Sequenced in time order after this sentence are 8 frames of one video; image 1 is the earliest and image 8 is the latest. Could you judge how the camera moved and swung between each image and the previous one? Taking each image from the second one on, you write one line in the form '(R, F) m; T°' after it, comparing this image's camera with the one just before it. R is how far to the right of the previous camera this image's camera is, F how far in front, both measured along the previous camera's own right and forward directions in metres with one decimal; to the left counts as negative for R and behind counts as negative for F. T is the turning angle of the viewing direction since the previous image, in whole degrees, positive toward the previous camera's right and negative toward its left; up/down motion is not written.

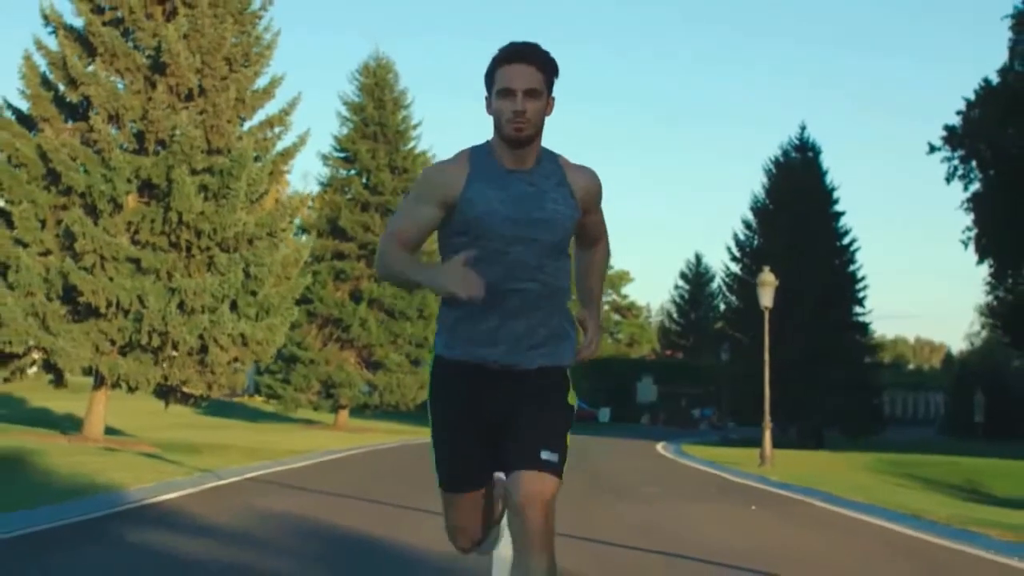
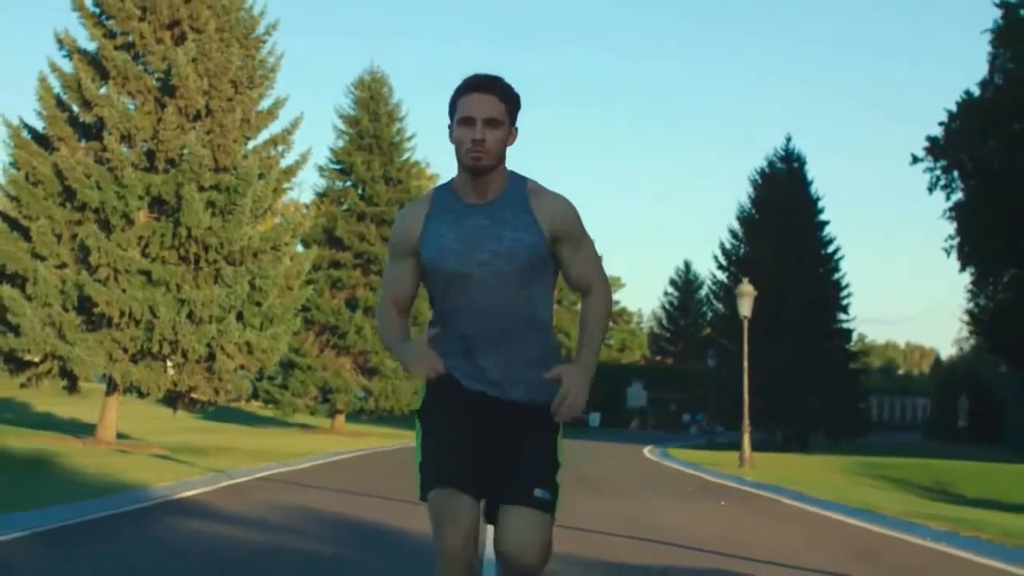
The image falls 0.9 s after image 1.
(0.0, -1.5) m; 0°
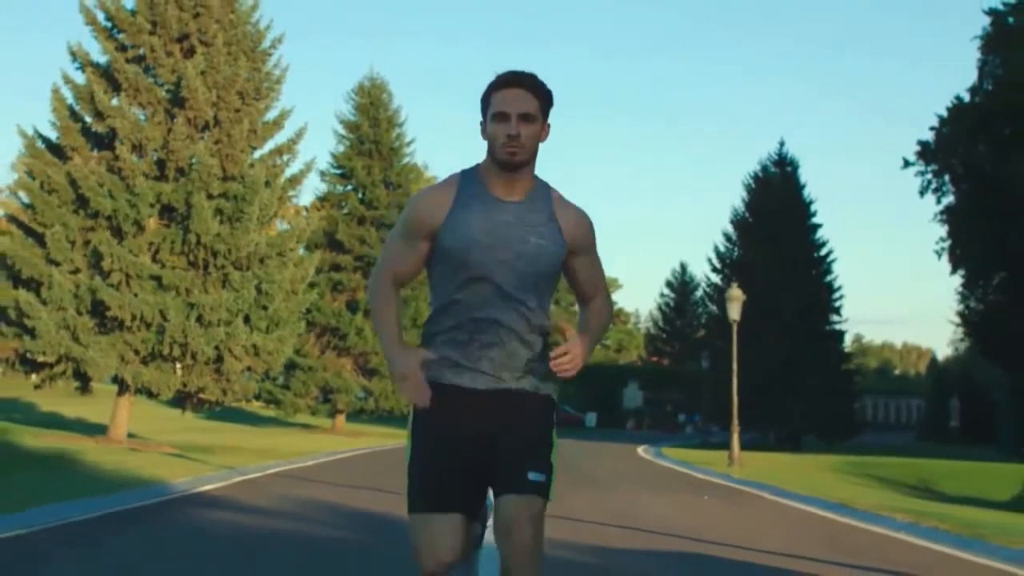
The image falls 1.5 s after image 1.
(0.0, -1.1) m; 0°
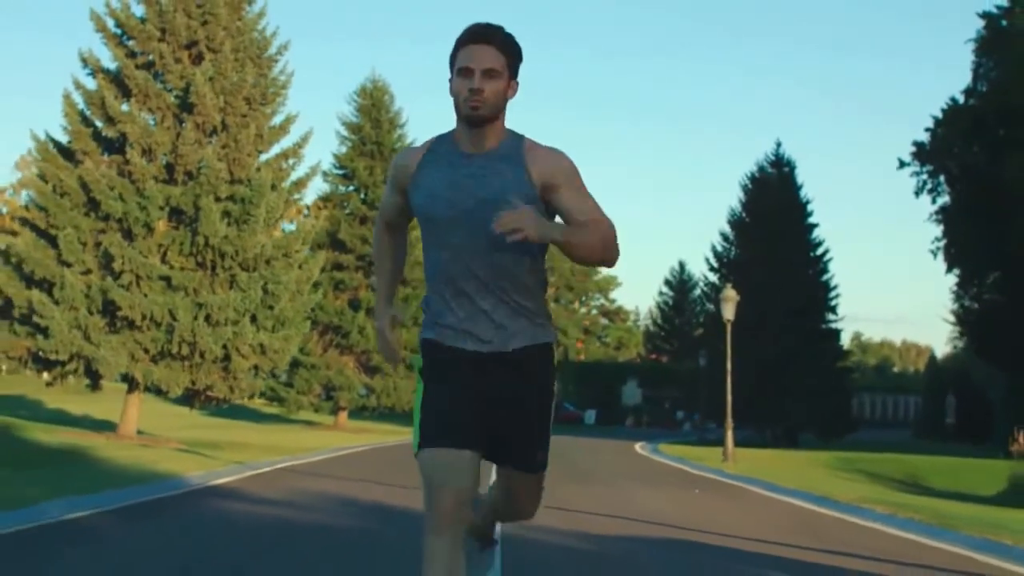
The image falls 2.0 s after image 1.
(0.0, -0.8) m; 0°
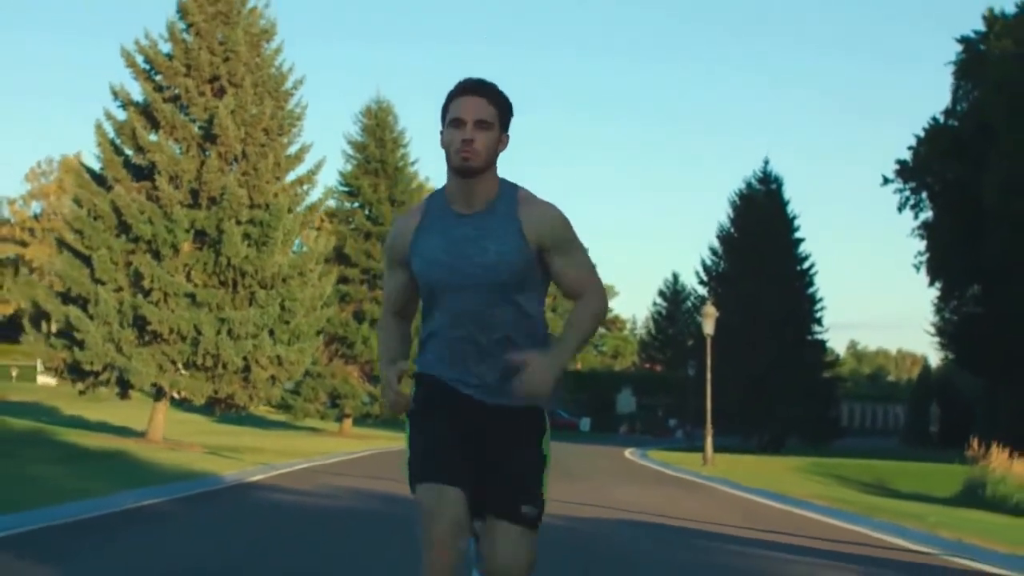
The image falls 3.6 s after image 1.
(0.0, -2.7) m; 0°
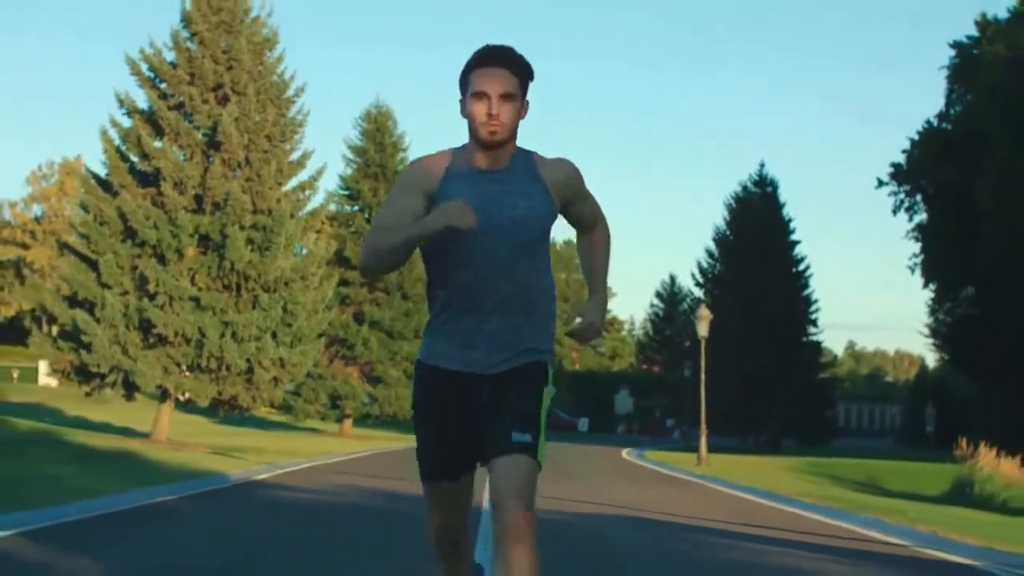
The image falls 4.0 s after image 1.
(0.0, -0.7) m; 0°
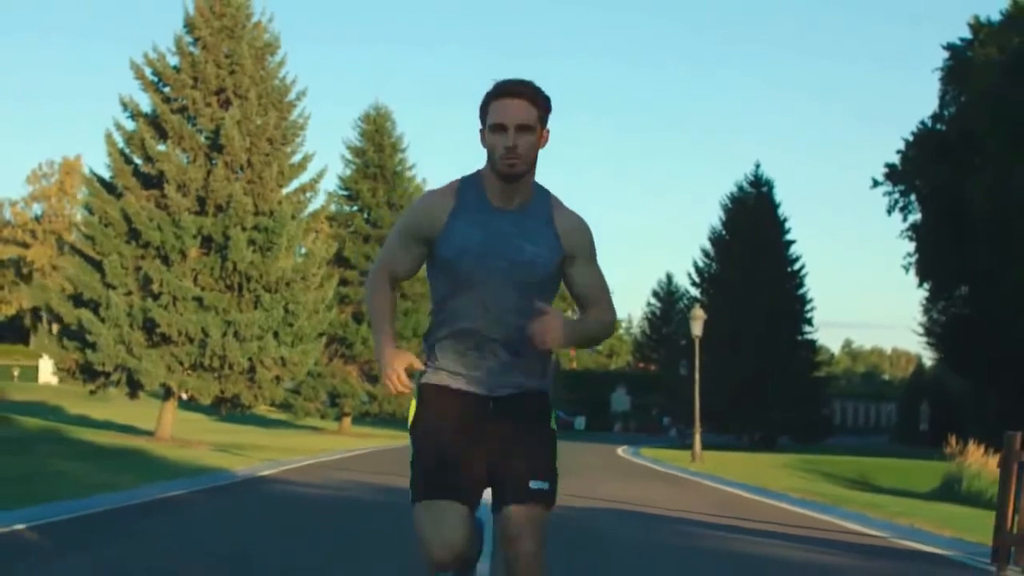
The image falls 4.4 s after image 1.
(0.0, -0.6) m; 0°
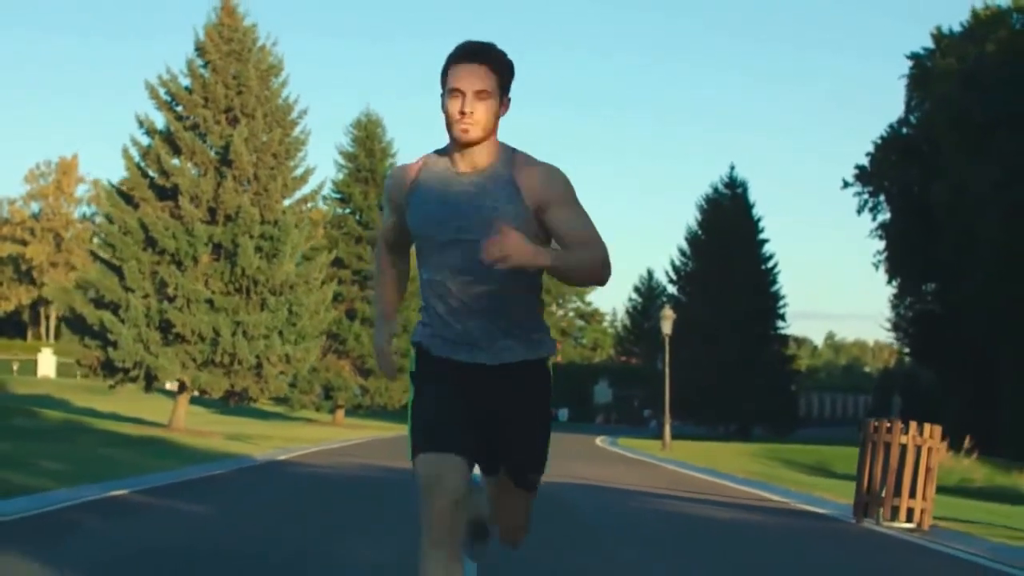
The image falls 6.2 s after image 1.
(0.0, -3.3) m; +1°
